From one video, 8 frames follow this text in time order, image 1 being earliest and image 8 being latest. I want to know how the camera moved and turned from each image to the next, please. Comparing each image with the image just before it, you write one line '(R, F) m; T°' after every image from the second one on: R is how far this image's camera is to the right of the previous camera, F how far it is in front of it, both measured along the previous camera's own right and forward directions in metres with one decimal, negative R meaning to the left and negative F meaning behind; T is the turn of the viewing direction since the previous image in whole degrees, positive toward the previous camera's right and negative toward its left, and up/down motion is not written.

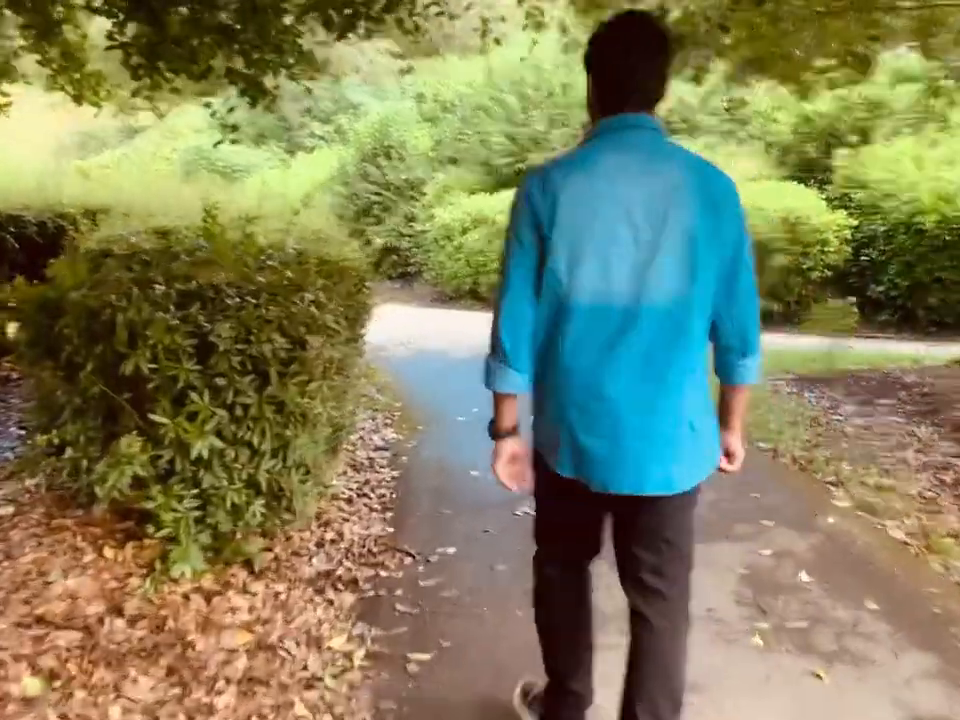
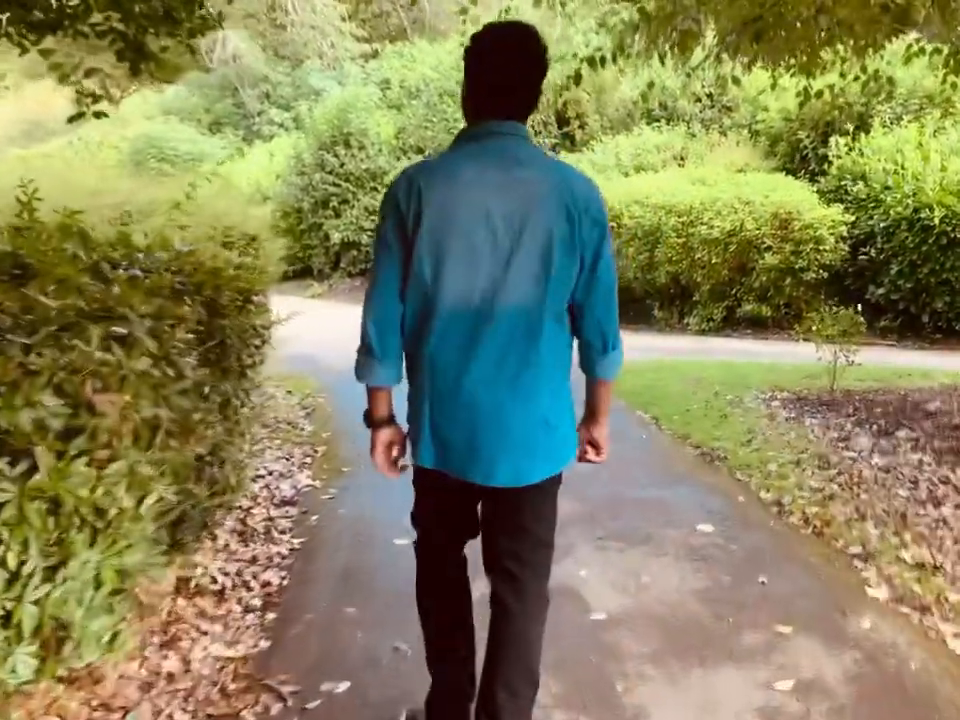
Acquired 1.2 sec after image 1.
(+0.2, +1.3) m; +1°
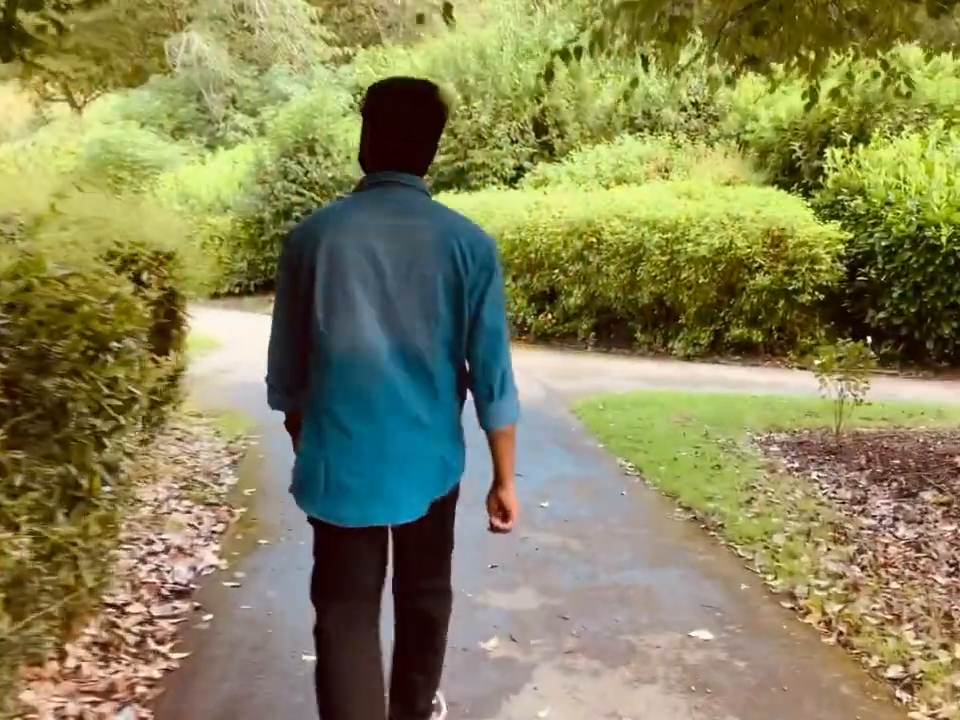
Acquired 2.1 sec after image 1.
(+0.2, +1.0) m; +1°
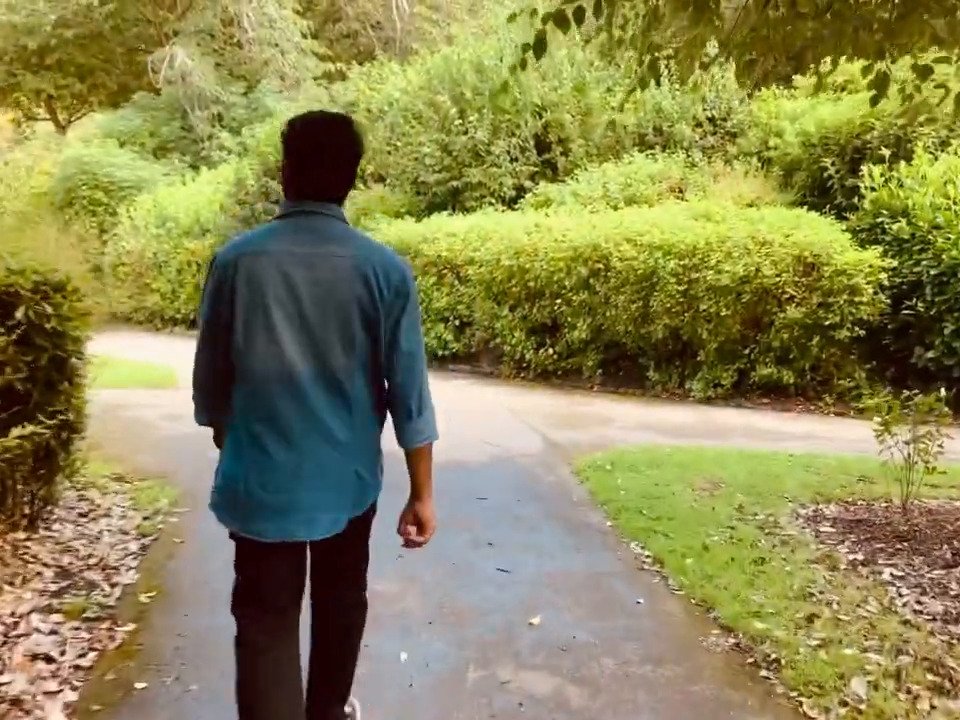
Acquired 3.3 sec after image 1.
(+0.1, +1.3) m; 0°
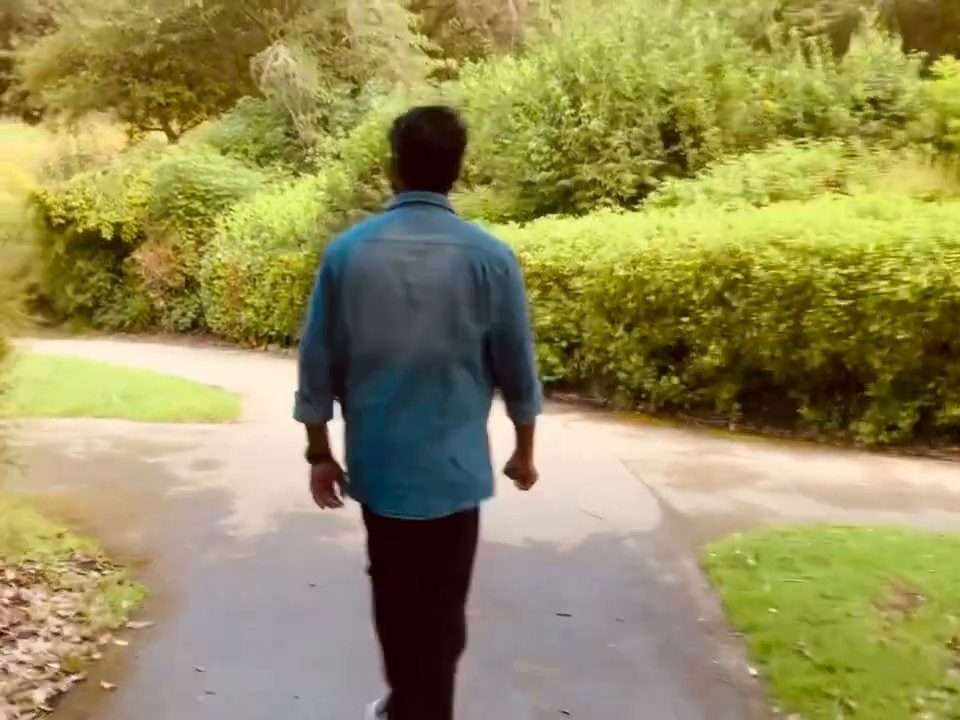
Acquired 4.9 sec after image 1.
(+0.2, +1.8) m; -7°
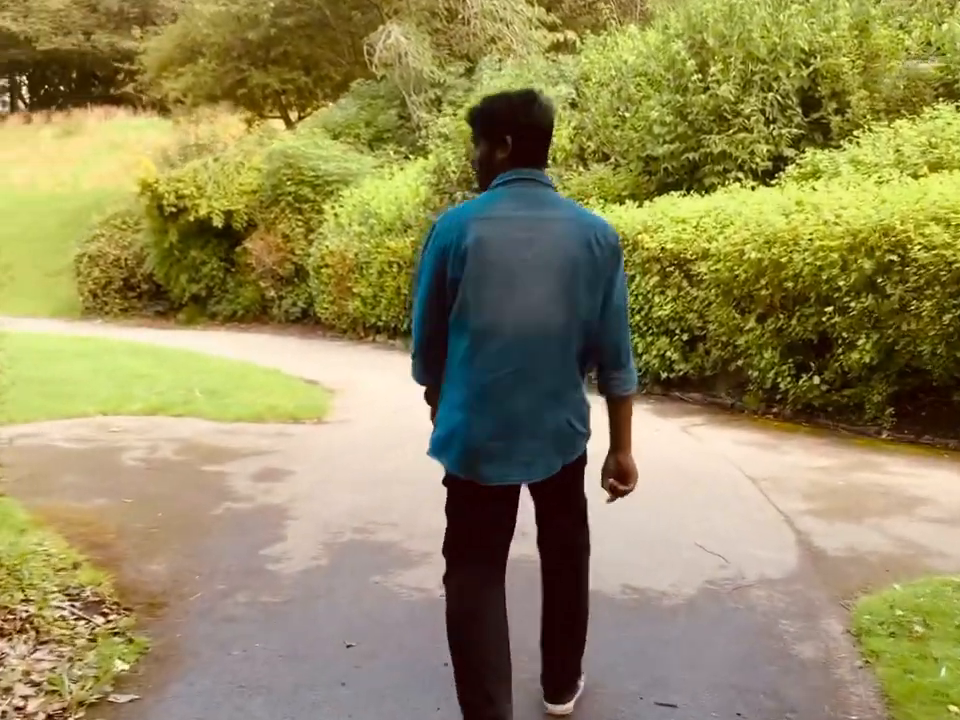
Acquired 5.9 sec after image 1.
(+0.2, +1.0) m; -7°
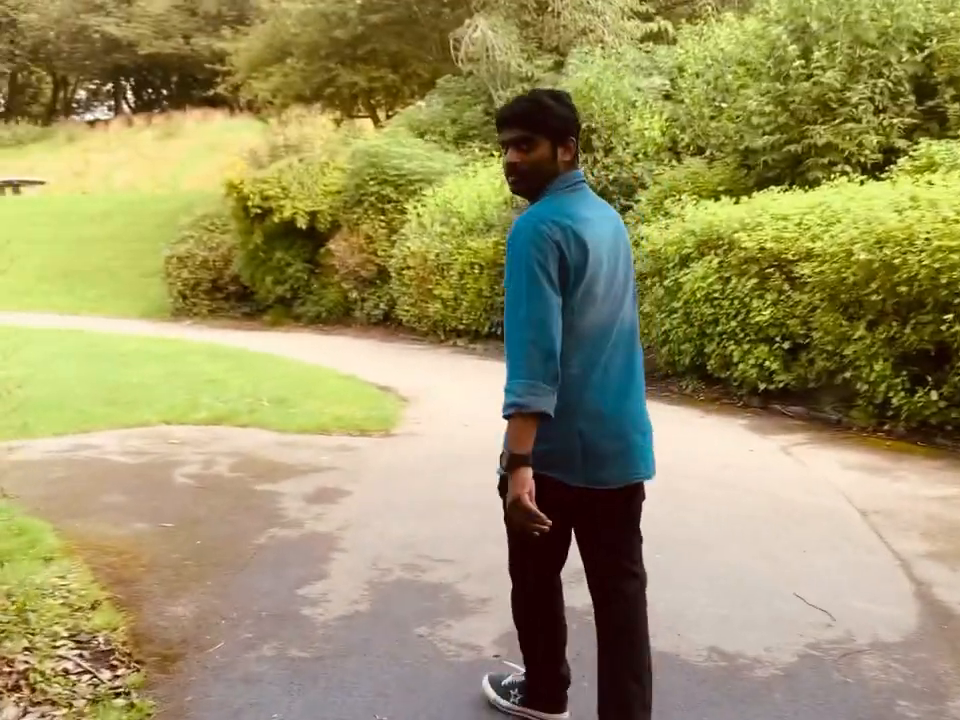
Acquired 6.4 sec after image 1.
(+0.1, +0.6) m; -5°
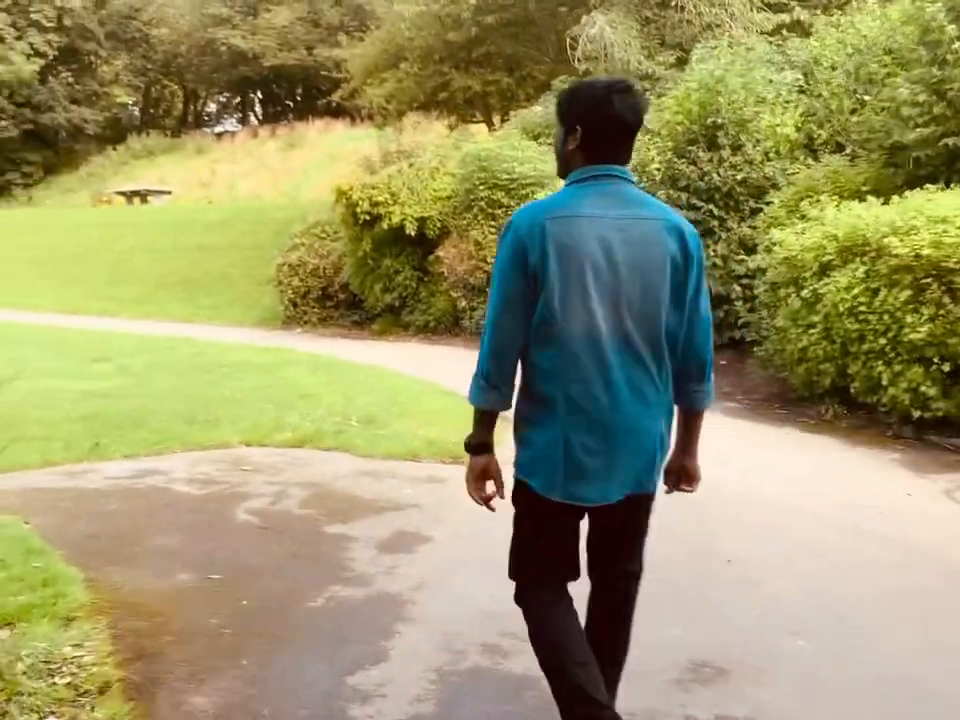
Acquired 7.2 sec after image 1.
(+0.1, +0.8) m; -6°
